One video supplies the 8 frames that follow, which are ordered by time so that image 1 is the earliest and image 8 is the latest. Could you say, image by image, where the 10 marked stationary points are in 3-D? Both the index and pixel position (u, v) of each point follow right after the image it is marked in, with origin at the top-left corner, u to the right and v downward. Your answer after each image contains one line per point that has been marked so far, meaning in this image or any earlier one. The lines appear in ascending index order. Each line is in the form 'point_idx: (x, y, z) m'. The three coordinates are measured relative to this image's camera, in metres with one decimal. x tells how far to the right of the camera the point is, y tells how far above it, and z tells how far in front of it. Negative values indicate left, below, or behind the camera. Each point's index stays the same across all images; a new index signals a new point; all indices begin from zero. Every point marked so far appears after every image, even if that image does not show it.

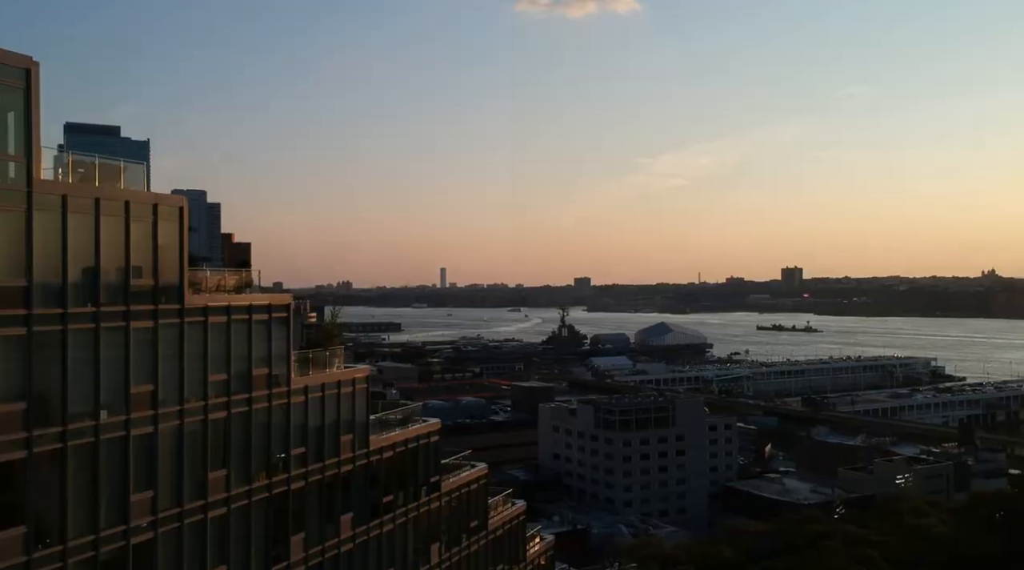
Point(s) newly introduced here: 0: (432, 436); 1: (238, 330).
0: (-0.9, -1.7, +9.7) m
1: (-2.1, -0.3, +6.8) m
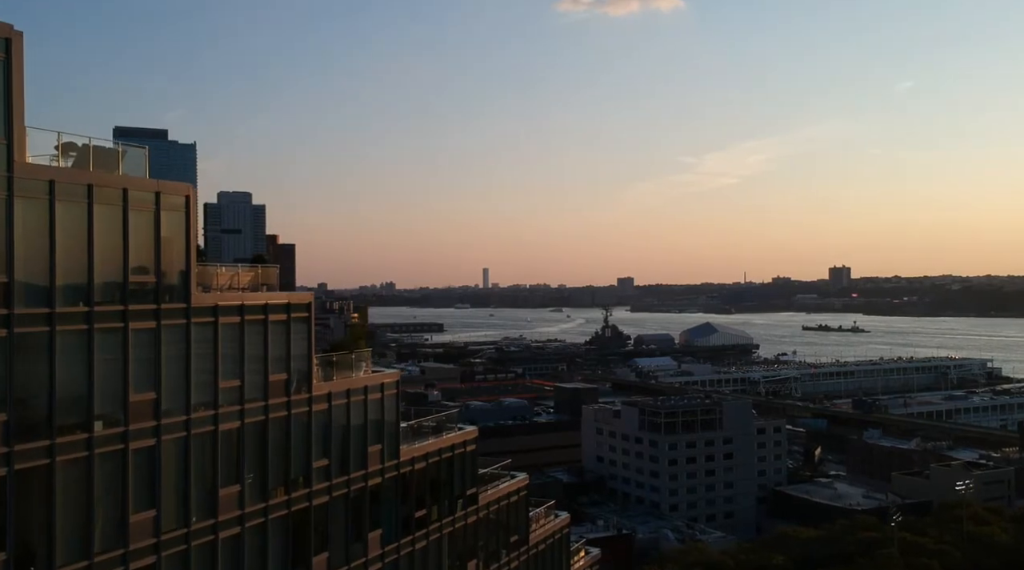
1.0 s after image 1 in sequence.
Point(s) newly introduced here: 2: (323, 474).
0: (-0.5, -1.7, +9.0) m
1: (-1.8, -0.3, +6.2) m
2: (-1.5, -1.5, +6.8) m
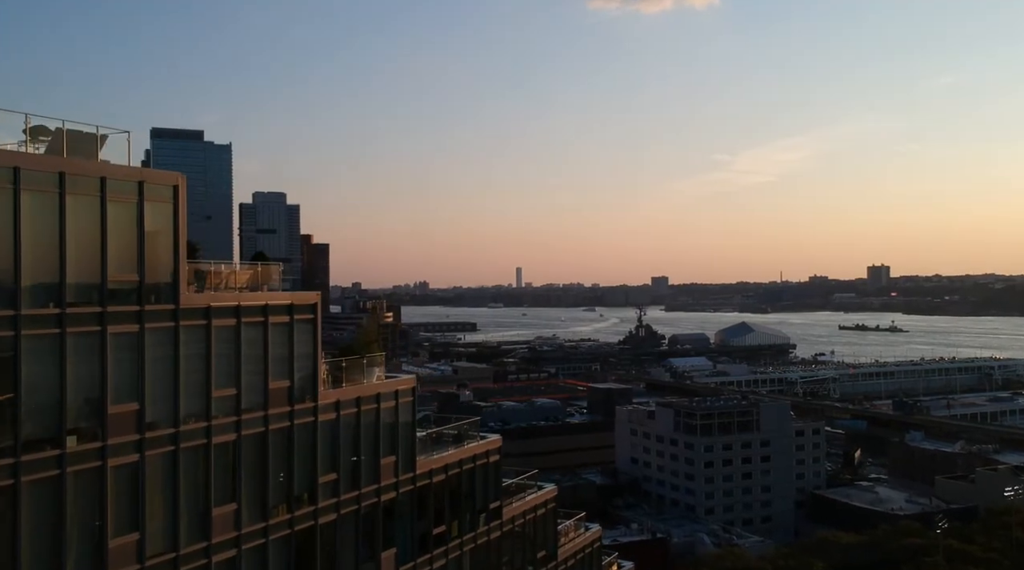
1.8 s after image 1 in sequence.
0: (-0.2, -1.6, +8.4) m
1: (-1.7, -0.3, +5.7) m
2: (-1.3, -1.5, +6.3) m
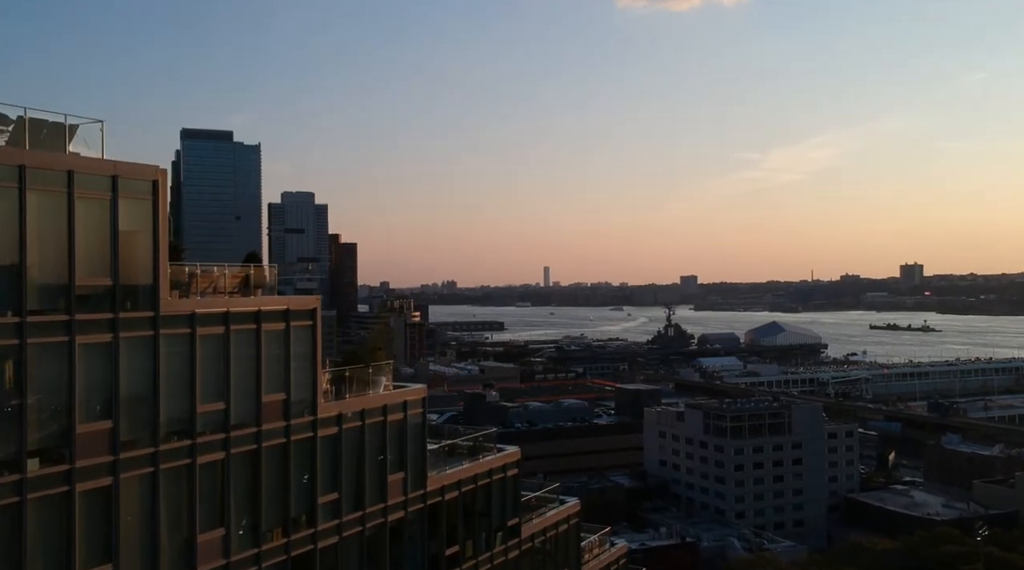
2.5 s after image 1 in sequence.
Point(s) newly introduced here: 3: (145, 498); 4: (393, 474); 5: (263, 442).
0: (0.0, -1.7, +7.9) m
1: (-1.6, -0.3, +5.2) m
2: (-1.2, -1.5, +5.8) m
3: (-1.9, -1.1, +4.6) m
4: (-0.9, -1.4, +6.4) m
5: (-1.5, -0.9, +5.3) m
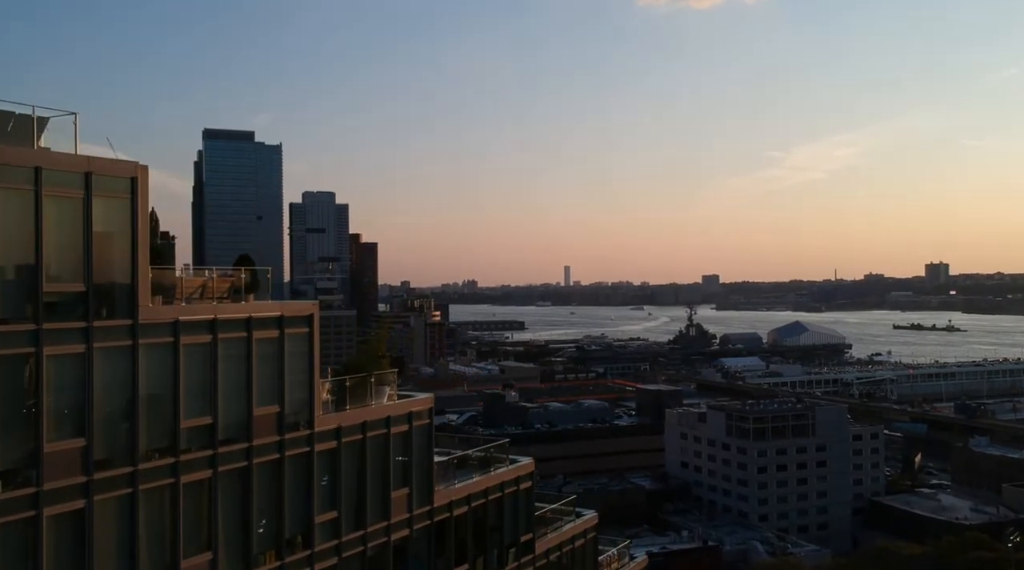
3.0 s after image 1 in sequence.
0: (+0.1, -1.7, +7.5) m
1: (-1.6, -0.3, +4.8) m
2: (-1.1, -1.5, +5.4) m
3: (-1.9, -1.1, +4.2) m
4: (-0.8, -1.4, +6.0) m
5: (-1.5, -1.0, +4.9) m
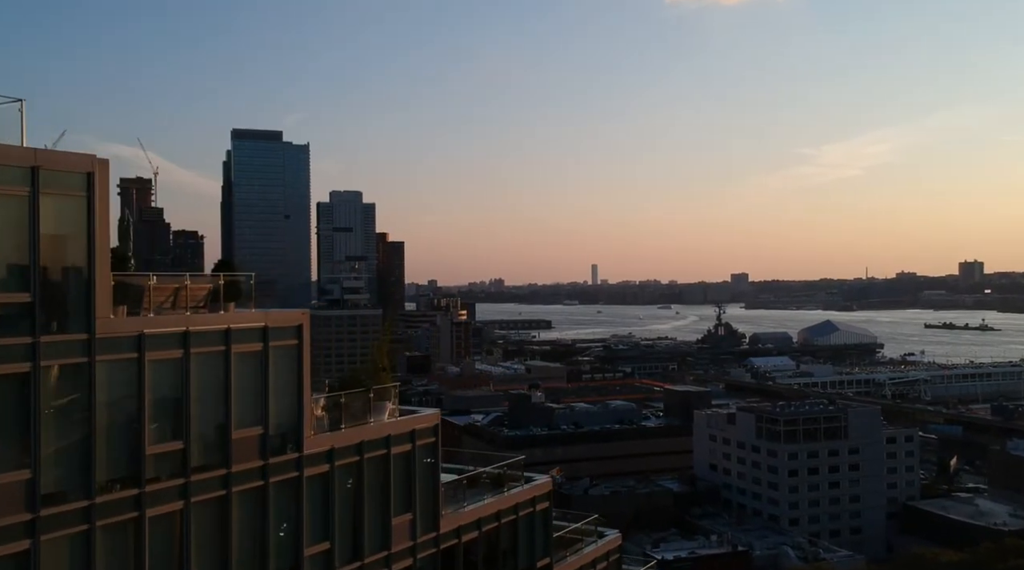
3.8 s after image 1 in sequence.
0: (+0.2, -1.7, +7.0) m
1: (-1.5, -0.4, +4.3) m
2: (-1.1, -1.6, +4.9) m
3: (-1.9, -1.2, +3.7) m
4: (-0.7, -1.4, +5.5) m
5: (-1.4, -1.0, +4.4) m
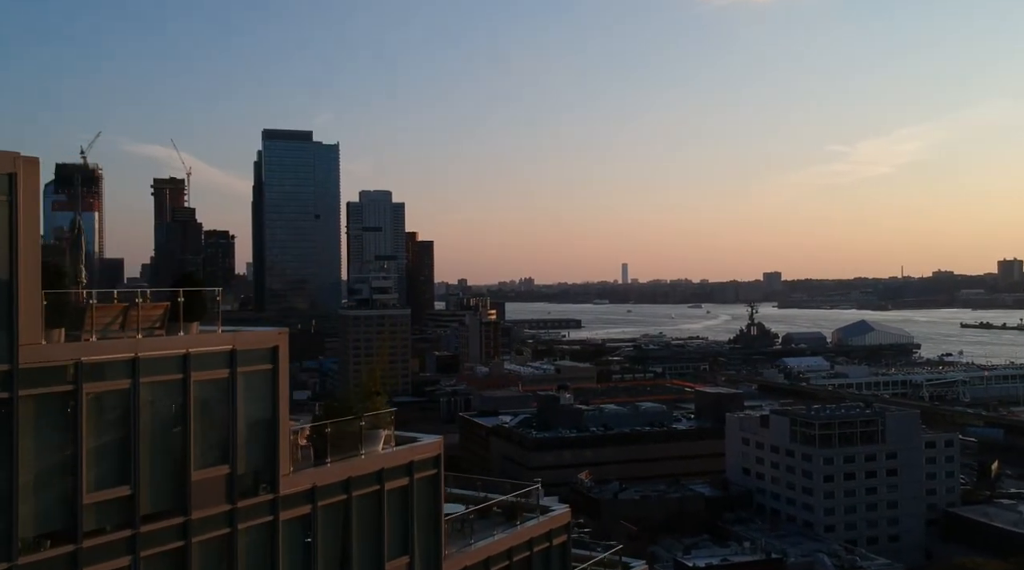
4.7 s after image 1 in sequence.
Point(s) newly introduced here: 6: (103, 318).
0: (+0.3, -1.8, +6.3) m
1: (-1.5, -0.5, +3.7) m
2: (-1.0, -1.6, +4.3) m
3: (-1.9, -1.3, +3.2) m
4: (-0.7, -1.5, +4.8) m
5: (-1.4, -1.1, +3.8) m
6: (-1.7, -0.1, +3.7) m
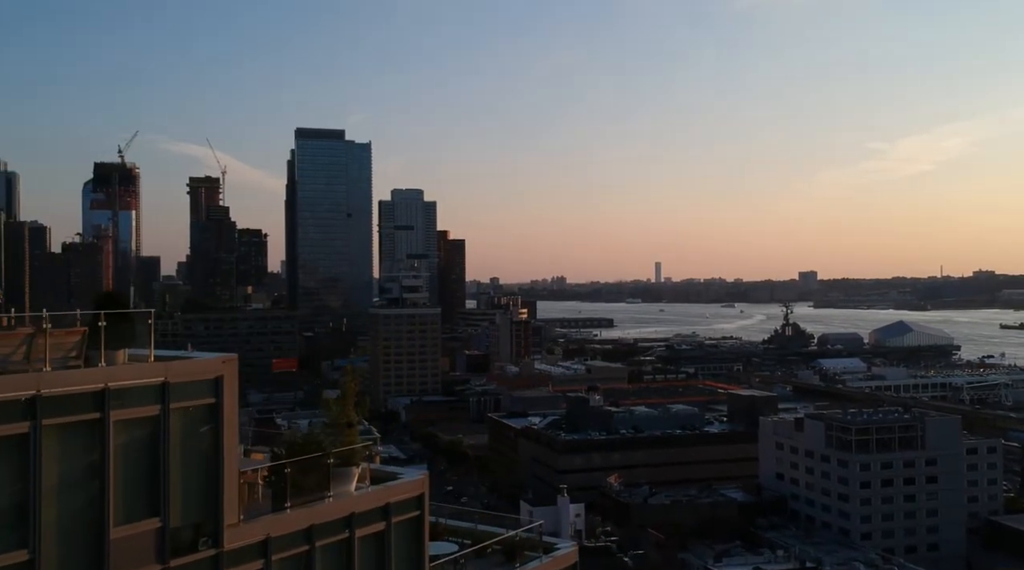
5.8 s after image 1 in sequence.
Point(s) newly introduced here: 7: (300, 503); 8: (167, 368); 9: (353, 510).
0: (+0.3, -1.9, +5.6) m
1: (-1.6, -0.5, +3.1) m
2: (-1.1, -1.7, +3.7) m
3: (-2.0, -1.3, +2.6) m
4: (-0.7, -1.6, +4.2) m
5: (-1.5, -1.2, +3.2) m
6: (-1.8, -0.2, +3.1) m
7: (-1.0, -1.0, +4.0) m
8: (-1.3, -0.3, +3.4) m
9: (-0.7, -1.1, +4.2) m
